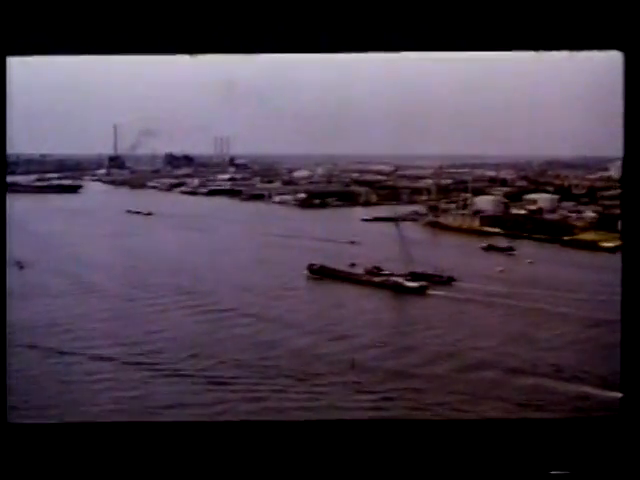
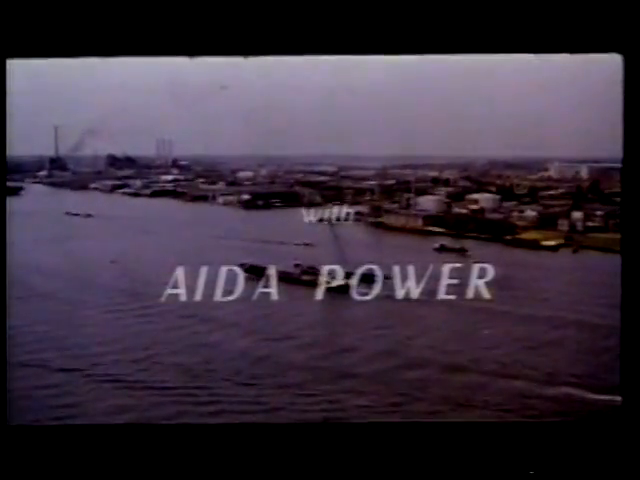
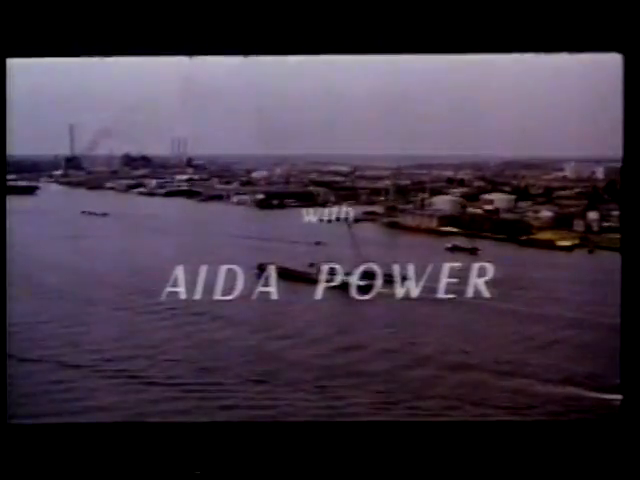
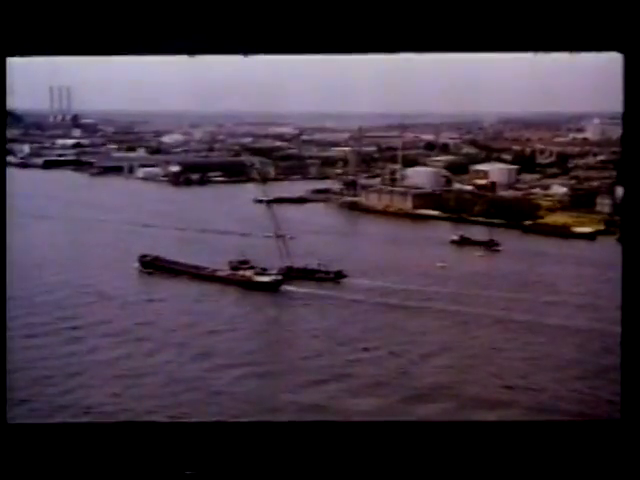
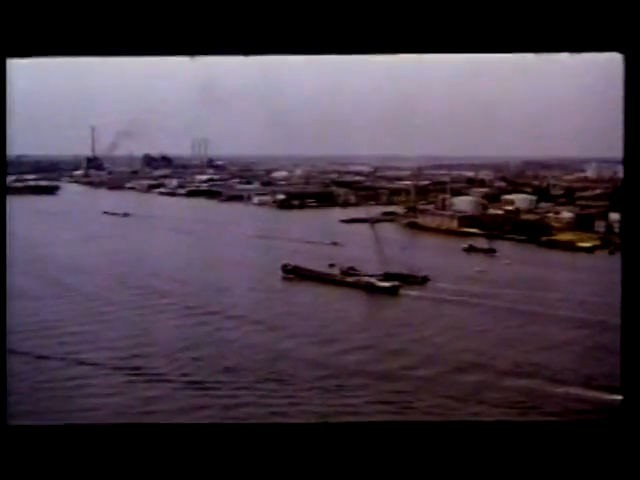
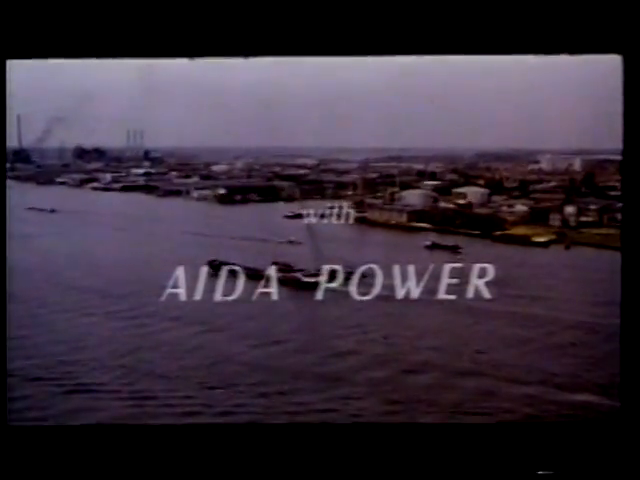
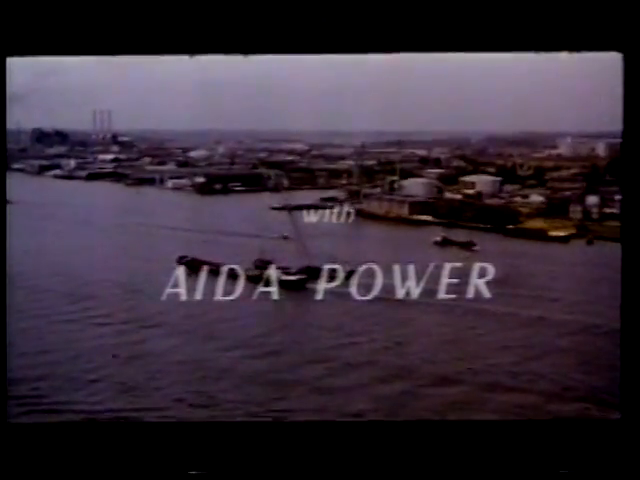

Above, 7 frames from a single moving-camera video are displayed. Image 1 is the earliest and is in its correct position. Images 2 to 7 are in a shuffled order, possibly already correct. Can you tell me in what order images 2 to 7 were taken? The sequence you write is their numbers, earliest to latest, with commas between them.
5, 3, 2, 6, 7, 4
